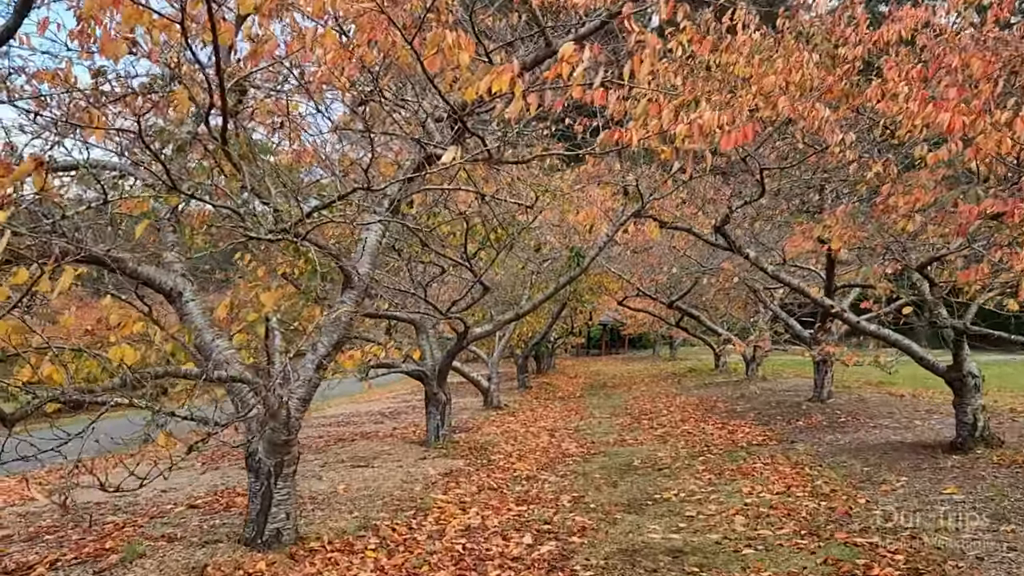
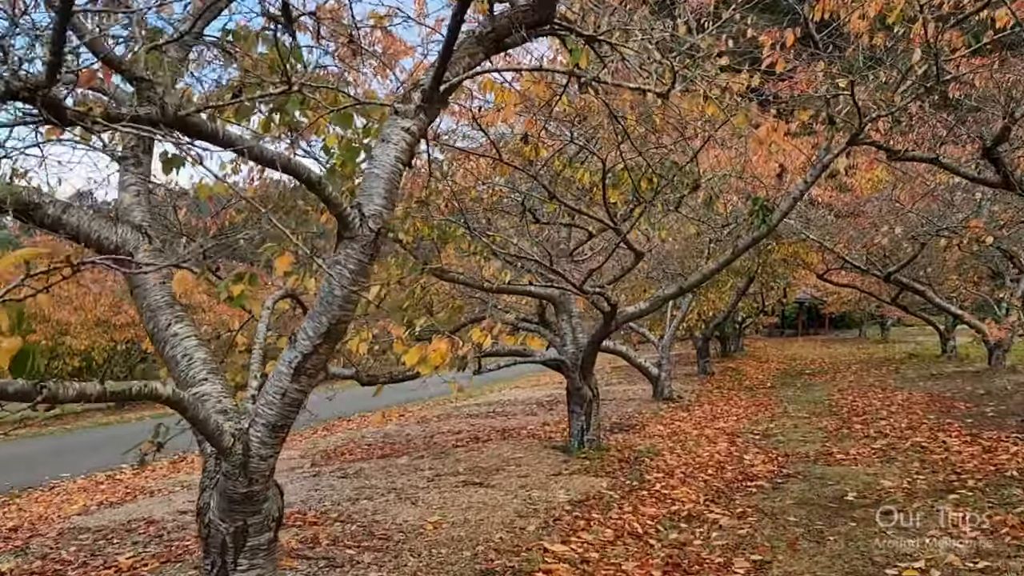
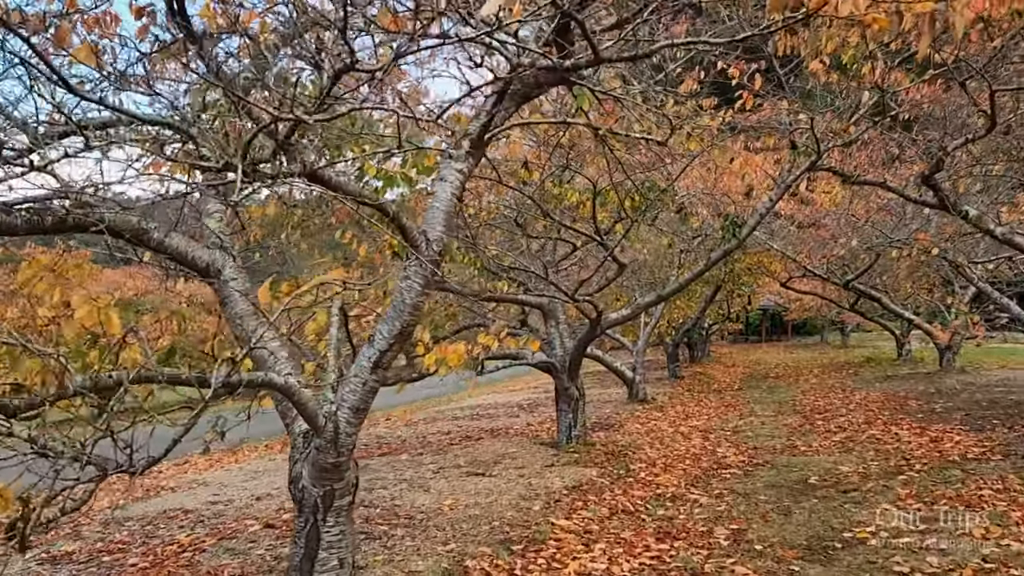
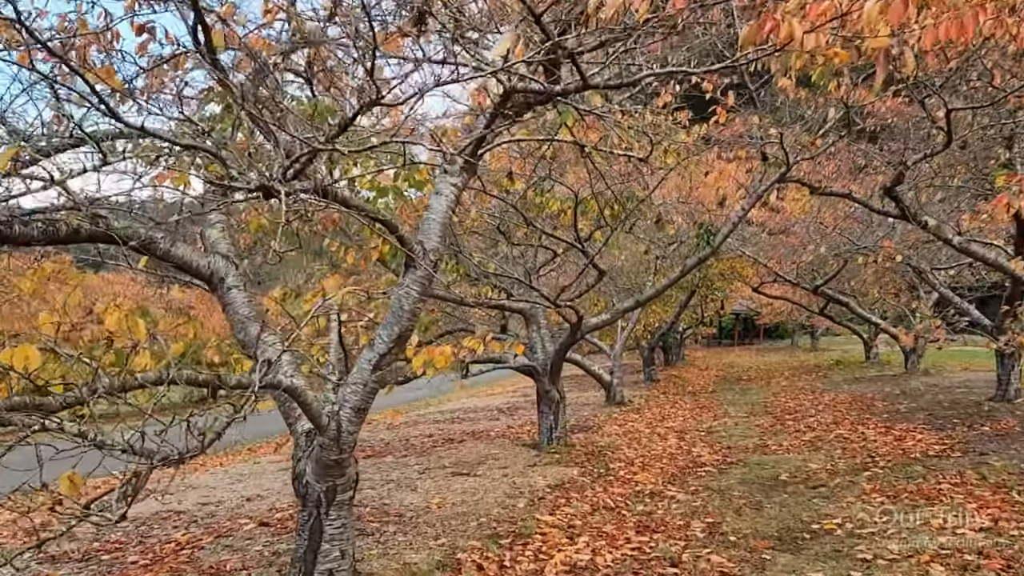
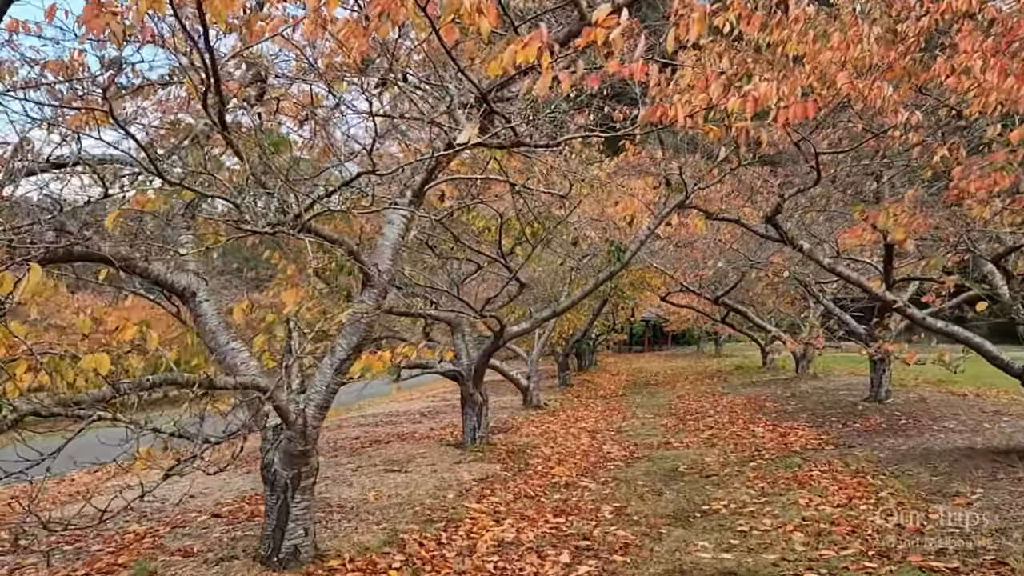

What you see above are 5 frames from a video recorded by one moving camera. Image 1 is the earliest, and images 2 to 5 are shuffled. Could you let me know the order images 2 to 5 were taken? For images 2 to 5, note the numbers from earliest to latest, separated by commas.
5, 4, 3, 2
